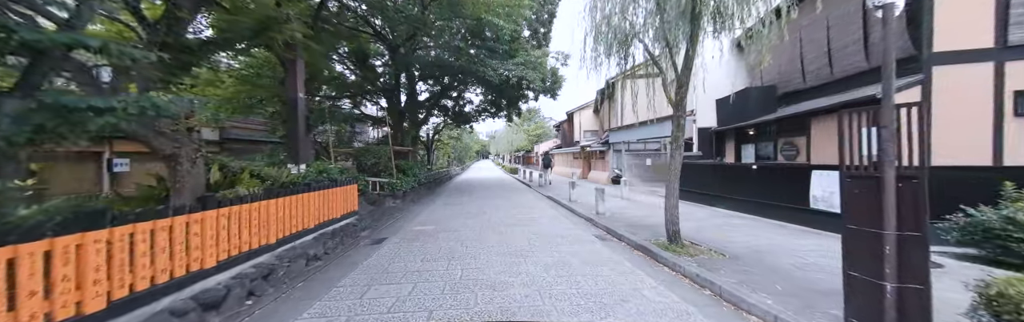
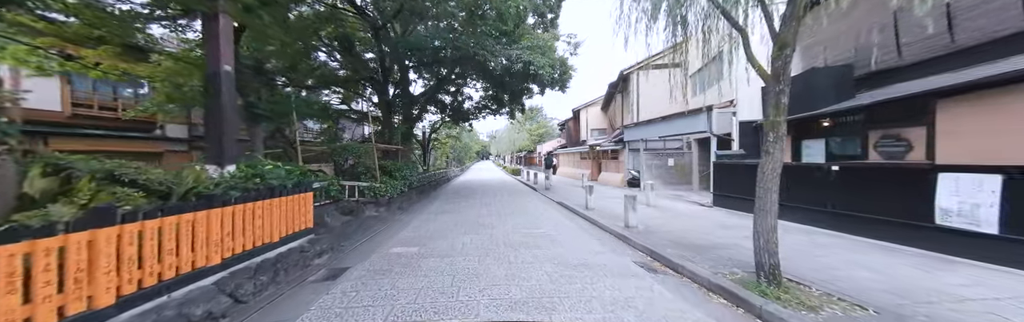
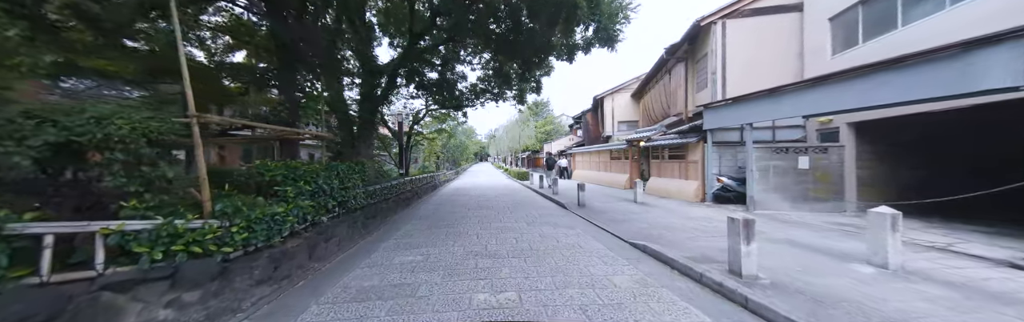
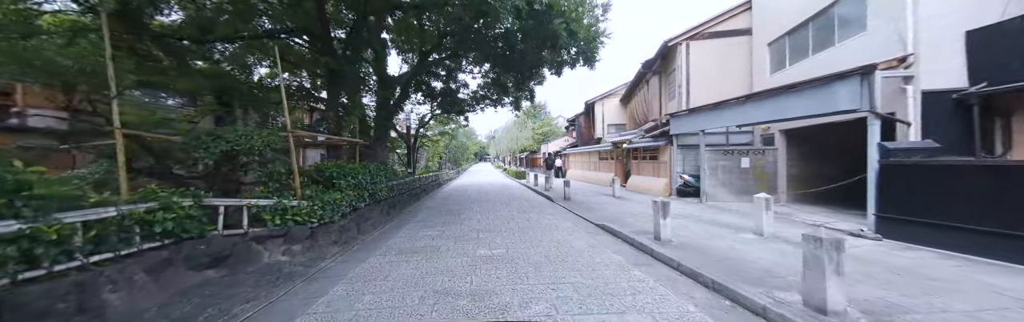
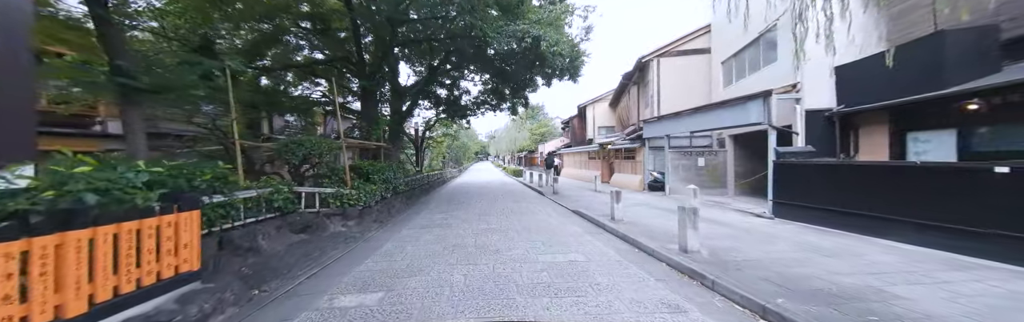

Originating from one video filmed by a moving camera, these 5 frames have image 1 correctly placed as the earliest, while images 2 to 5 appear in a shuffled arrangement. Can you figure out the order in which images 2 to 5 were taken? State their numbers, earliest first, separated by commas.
2, 5, 4, 3
